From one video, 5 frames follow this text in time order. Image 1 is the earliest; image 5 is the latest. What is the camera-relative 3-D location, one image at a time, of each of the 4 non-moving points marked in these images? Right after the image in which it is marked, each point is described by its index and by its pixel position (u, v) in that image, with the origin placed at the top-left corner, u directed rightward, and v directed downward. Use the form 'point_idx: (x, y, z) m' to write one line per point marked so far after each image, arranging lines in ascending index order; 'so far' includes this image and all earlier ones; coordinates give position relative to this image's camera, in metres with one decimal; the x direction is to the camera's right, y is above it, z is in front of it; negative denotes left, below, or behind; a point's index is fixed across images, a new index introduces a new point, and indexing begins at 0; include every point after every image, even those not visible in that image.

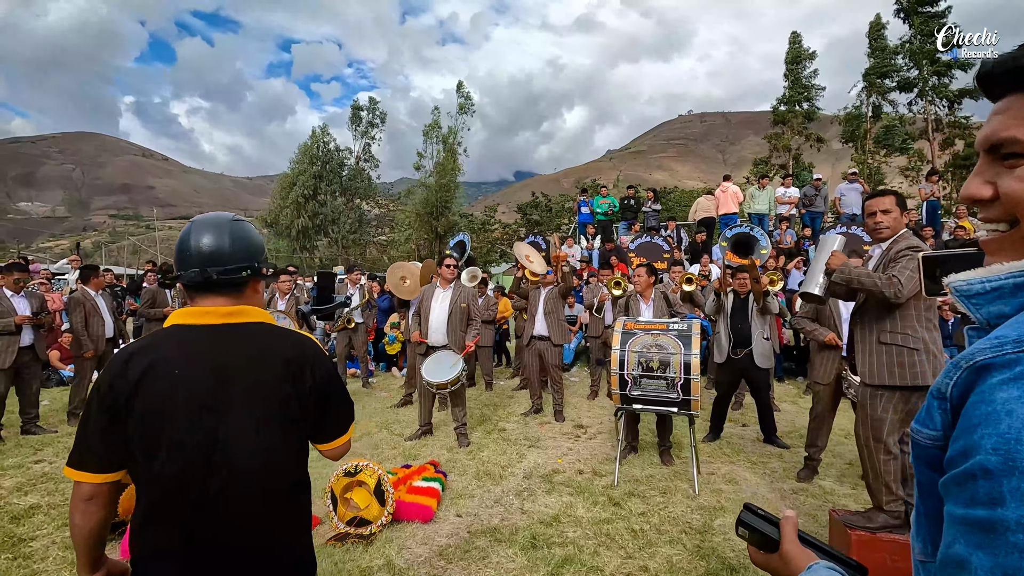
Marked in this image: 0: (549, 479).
0: (+0.3, -1.7, +4.7) m
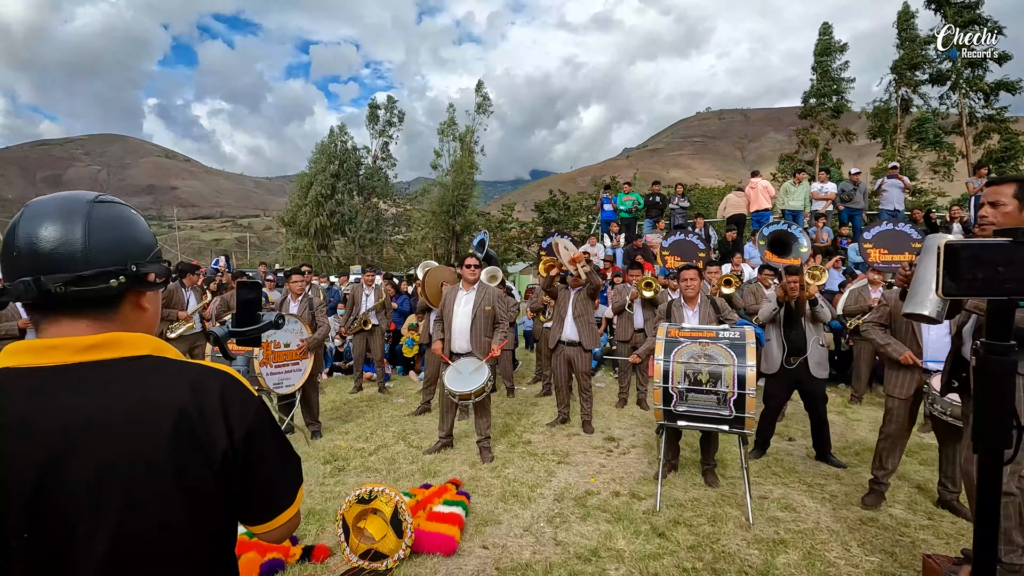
0: (+0.6, -1.7, +4.3) m
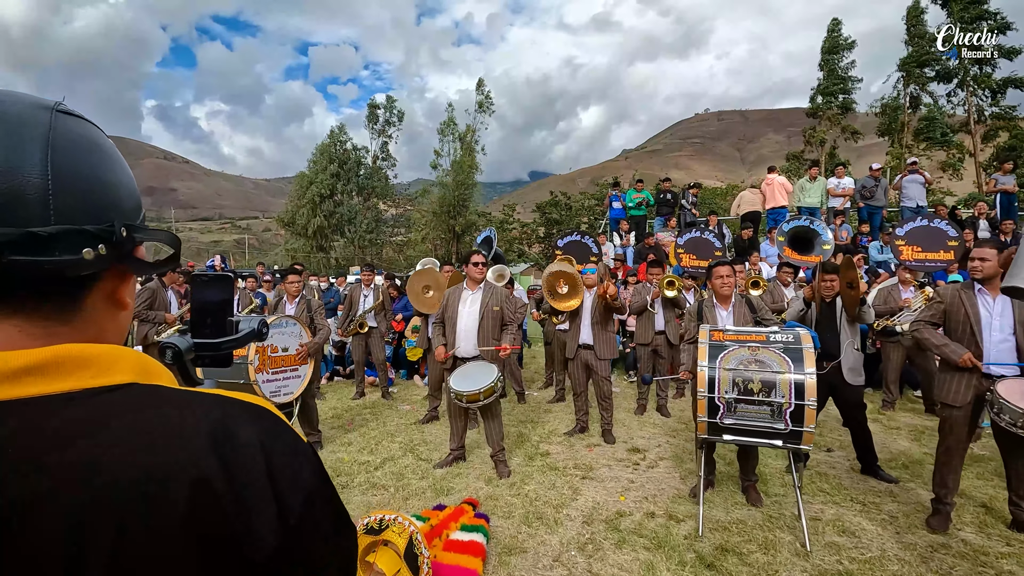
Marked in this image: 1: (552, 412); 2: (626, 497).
0: (+0.7, -1.7, +3.8) m
1: (+0.5, -1.6, +7.0) m
2: (+0.9, -1.7, +4.3) m
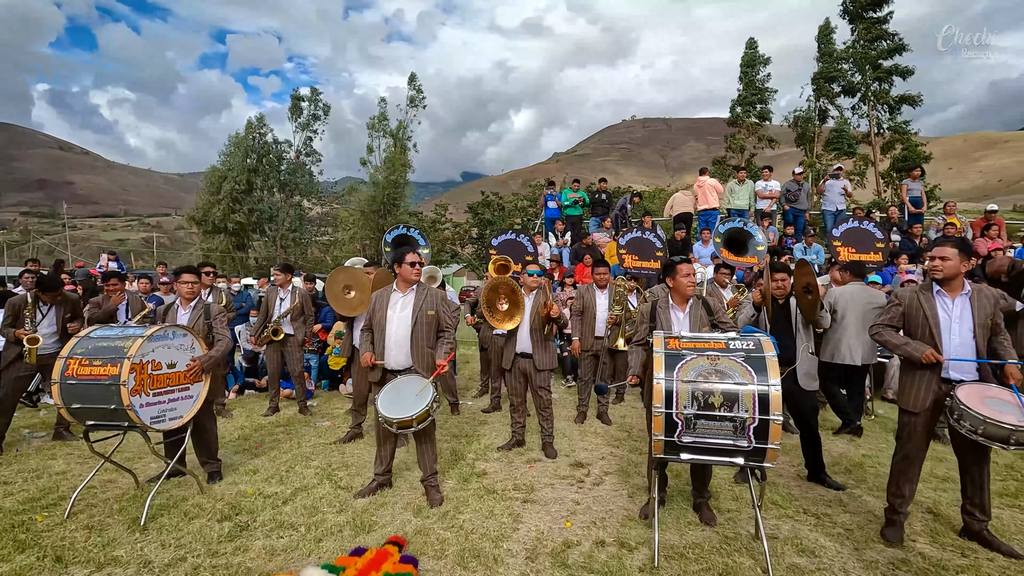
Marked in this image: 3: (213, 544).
0: (+0.3, -1.7, +3.4) m
1: (-0.3, -1.7, +6.5) m
2: (+0.4, -1.7, +3.9) m
3: (-2.0, -1.7, +3.6) m
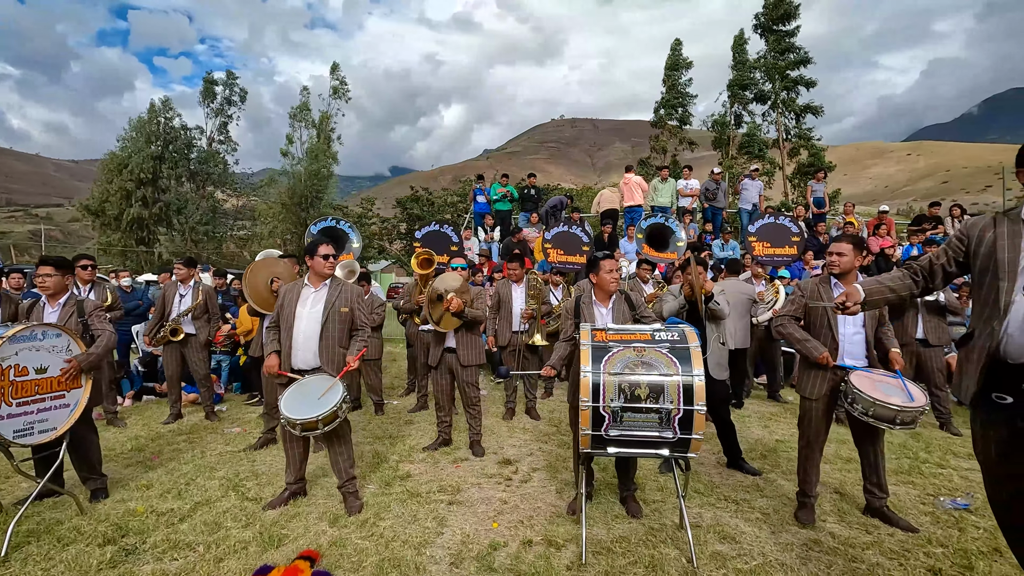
0: (-0.1, -1.7, +3.2) m
1: (-1.2, -1.6, +6.3) m
2: (-0.1, -1.7, +3.8) m
3: (-2.5, -1.7, +3.2) m
